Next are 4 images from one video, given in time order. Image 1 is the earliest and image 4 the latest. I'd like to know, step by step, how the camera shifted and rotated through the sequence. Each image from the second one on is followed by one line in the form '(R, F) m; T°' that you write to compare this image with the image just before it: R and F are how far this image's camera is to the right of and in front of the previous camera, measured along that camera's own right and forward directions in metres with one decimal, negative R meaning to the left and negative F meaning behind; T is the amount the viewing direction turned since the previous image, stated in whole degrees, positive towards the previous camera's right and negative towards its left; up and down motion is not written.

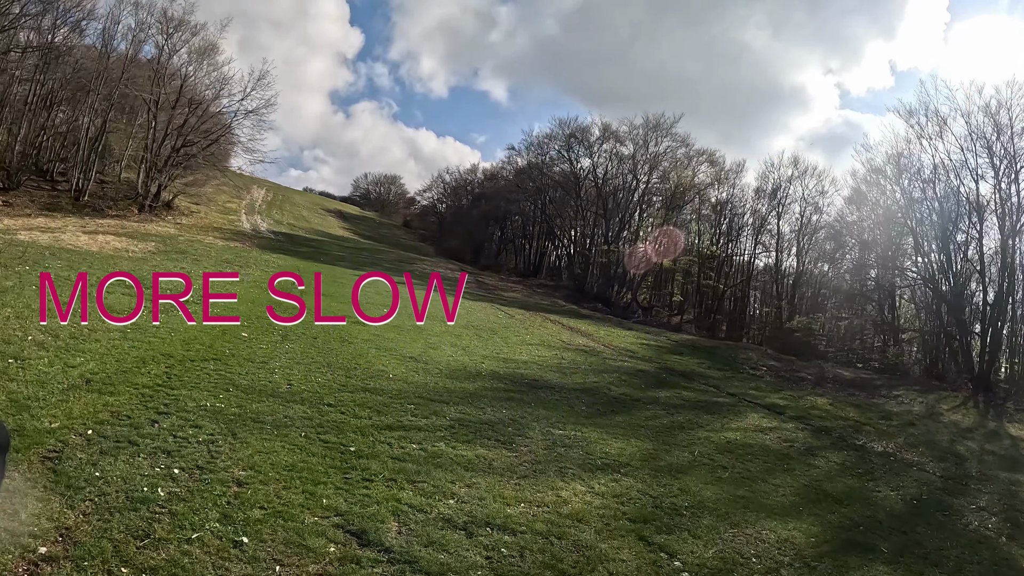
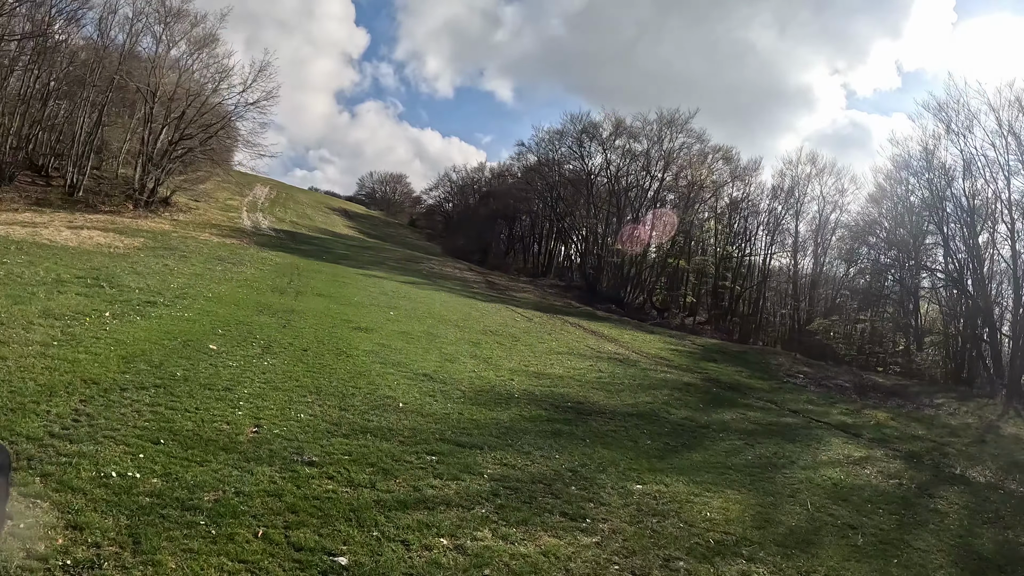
(-1.0, +3.5) m; -1°
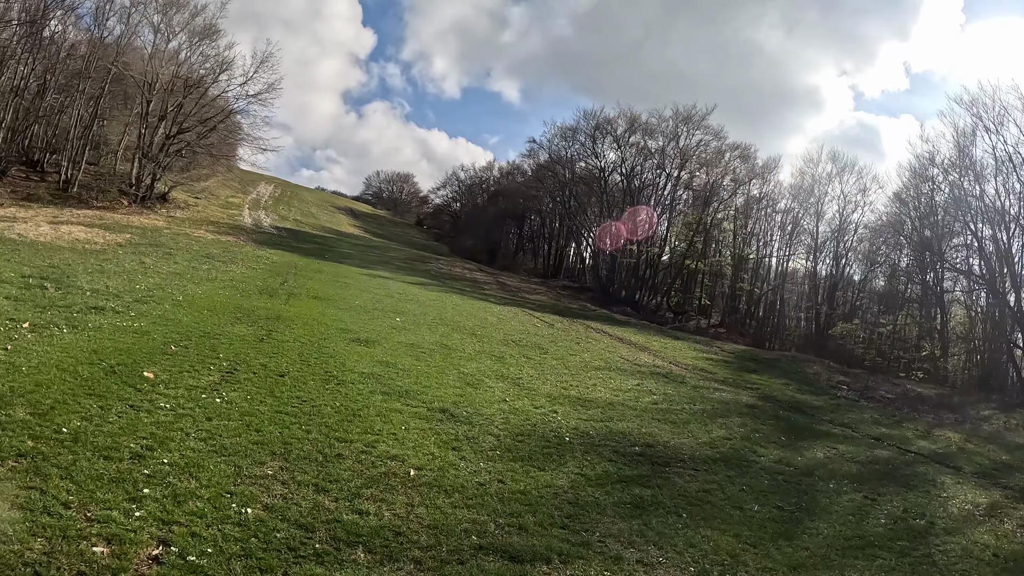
(-0.8, +3.4) m; -1°
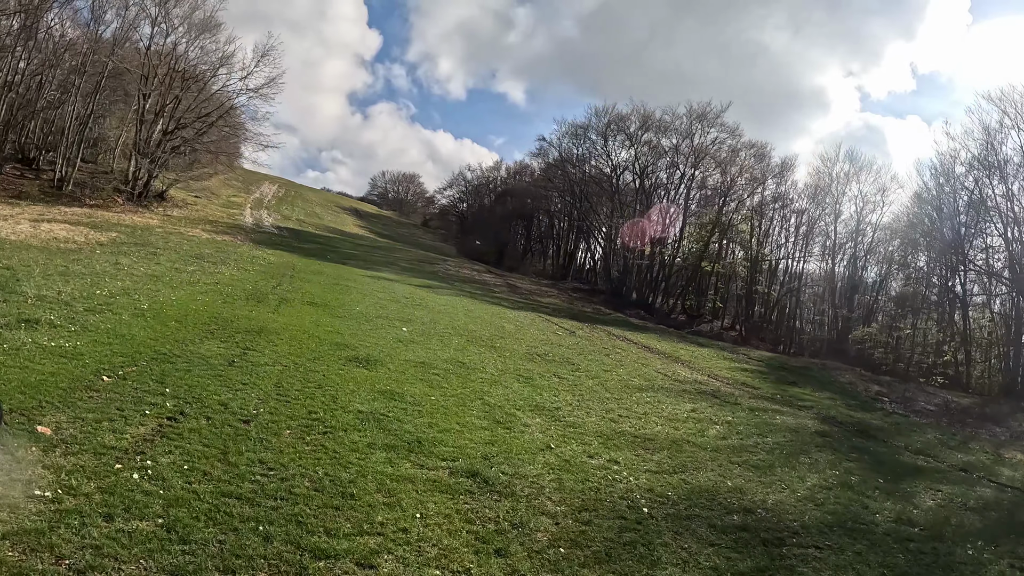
(-0.7, +2.7) m; -1°
